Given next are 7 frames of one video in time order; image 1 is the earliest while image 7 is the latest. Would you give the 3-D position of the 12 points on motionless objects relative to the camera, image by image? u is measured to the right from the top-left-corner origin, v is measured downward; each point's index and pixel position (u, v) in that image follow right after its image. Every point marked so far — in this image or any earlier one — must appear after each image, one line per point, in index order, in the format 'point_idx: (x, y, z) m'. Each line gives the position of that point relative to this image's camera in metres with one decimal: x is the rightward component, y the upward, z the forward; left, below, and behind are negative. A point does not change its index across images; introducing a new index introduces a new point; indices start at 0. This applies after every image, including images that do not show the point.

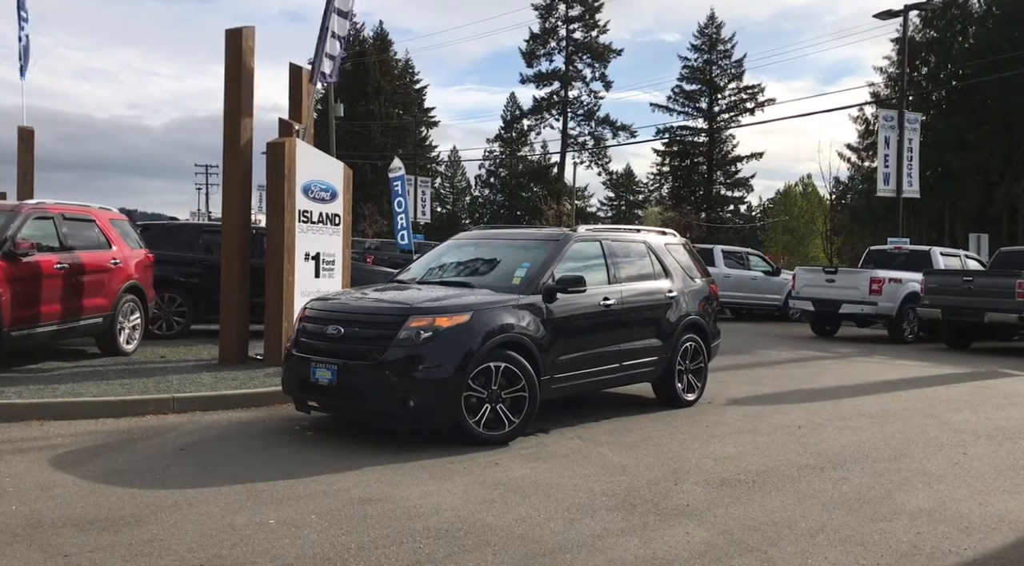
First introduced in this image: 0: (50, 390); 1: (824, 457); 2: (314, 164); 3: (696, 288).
0: (-4.3, -1.0, +7.8) m
1: (+2.5, -1.4, +6.7) m
2: (-2.5, +1.5, +10.7) m
3: (+2.1, -0.1, +9.5) m
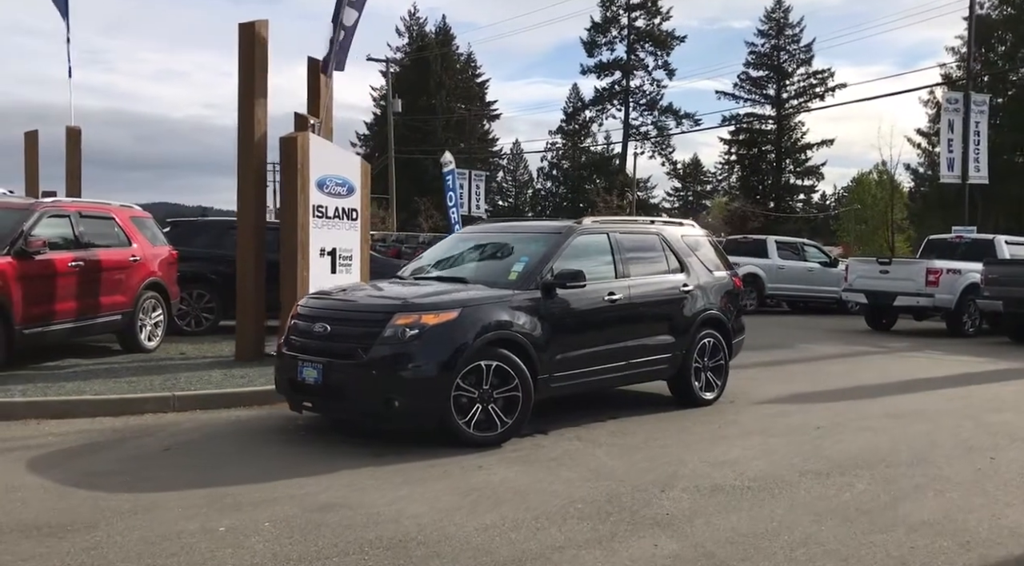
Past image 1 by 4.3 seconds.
0: (-4.3, -1.0, +7.8) m
1: (+2.4, -1.3, +6.3) m
2: (-2.3, +1.6, +10.6) m
3: (+2.2, 0.0, +9.1) m
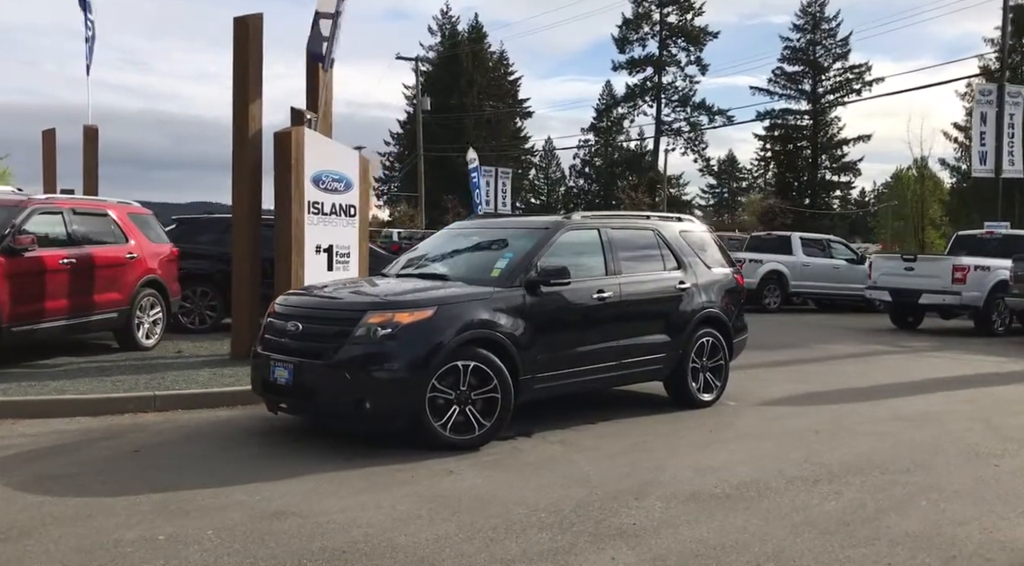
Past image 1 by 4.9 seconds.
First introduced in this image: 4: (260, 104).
0: (-4.4, -1.0, +7.8) m
1: (+2.2, -1.3, +6.0) m
2: (-2.3, +1.6, +10.5) m
3: (+2.1, 0.0, +8.8) m
4: (-3.1, +2.2, +10.3) m
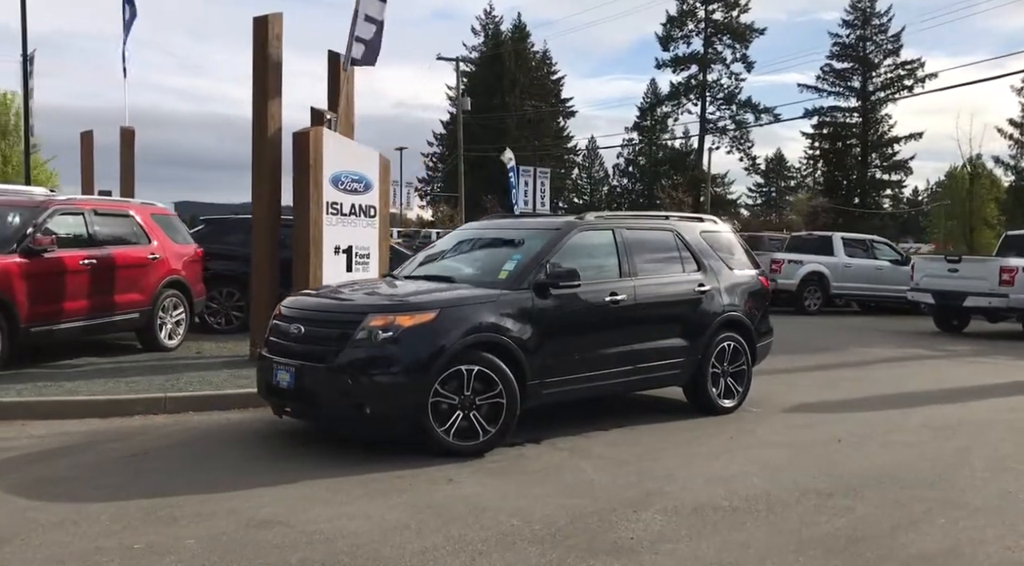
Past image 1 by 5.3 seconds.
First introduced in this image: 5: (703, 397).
0: (-4.3, -1.0, +7.8) m
1: (+2.3, -1.3, +5.7) m
2: (-2.1, +1.6, +10.4) m
3: (+2.3, 0.0, +8.6) m
4: (-2.8, +2.2, +10.3) m
5: (+1.8, -1.1, +8.1) m
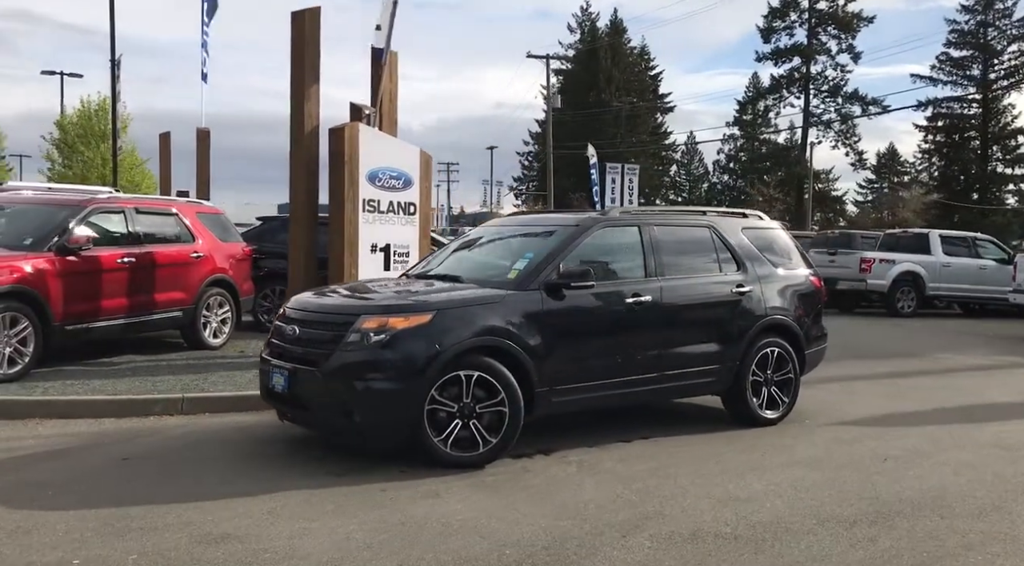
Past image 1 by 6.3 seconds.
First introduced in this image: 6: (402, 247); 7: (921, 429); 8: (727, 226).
0: (-4.1, -1.0, +7.9) m
1: (+2.2, -1.3, +5.1) m
2: (-1.6, +1.6, +10.2) m
3: (+2.5, 0.0, +7.9) m
4: (-2.4, +2.2, +10.2) m
5: (+2.1, -1.1, +7.5) m
6: (-1.4, +0.5, +10.7) m
7: (+3.7, -1.3, +7.6) m
8: (+2.0, +0.5, +7.8) m
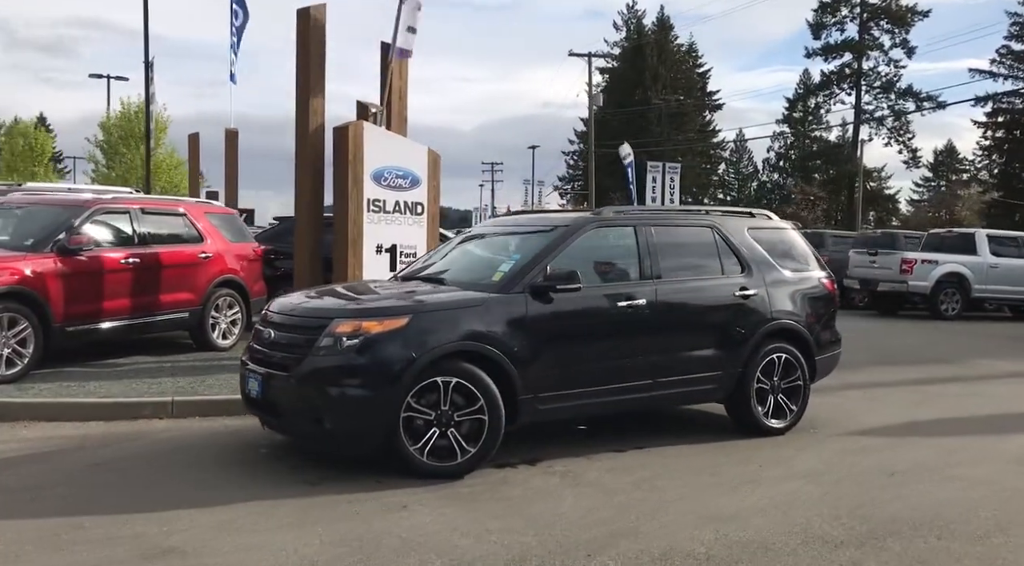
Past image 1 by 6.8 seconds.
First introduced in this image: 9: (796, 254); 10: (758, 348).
0: (-4.1, -1.0, +7.9) m
1: (+2.0, -1.4, +4.8) m
2: (-1.5, +1.6, +10.1) m
3: (+2.5, 0.0, +7.6) m
4: (-2.3, +2.2, +10.1) m
5: (+2.0, -1.1, +7.2) m
6: (-1.3, +0.4, +10.5) m
7: (+3.6, -1.3, +7.2) m
8: (+2.0, +0.5, +7.5) m
9: (+2.7, +0.3, +7.9) m
10: (+2.1, -0.5, +7.2) m
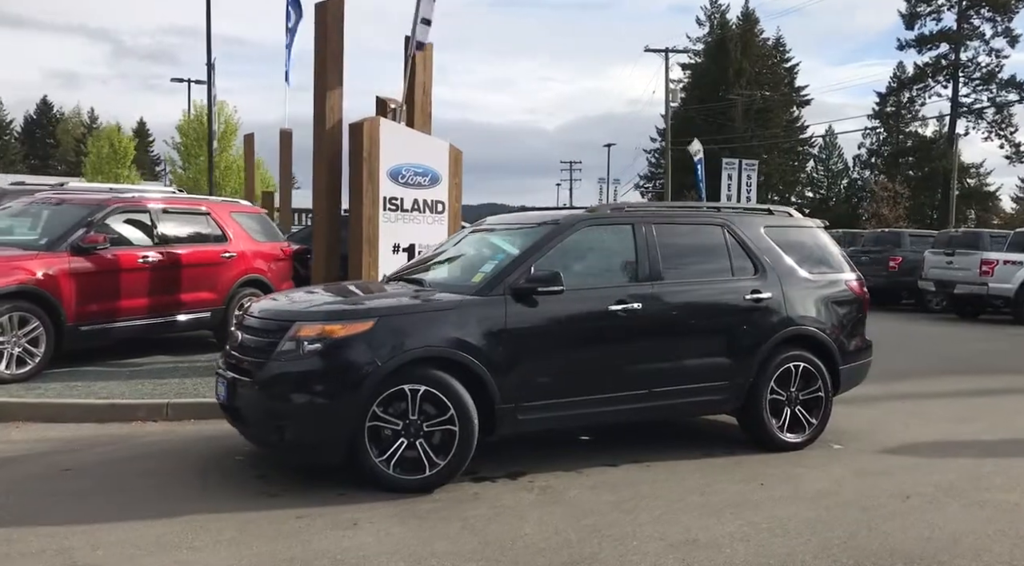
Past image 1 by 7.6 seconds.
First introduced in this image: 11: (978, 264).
0: (-4.0, -1.0, +7.9) m
1: (+1.8, -1.4, +4.2) m
2: (-1.3, +1.6, +9.9) m
3: (+2.5, 0.0, +7.0) m
4: (-2.0, +2.2, +9.9) m
5: (+2.0, -1.2, +6.7) m
6: (-1.0, +0.4, +10.3) m
7: (+3.6, -1.4, +6.5) m
8: (+2.0, +0.5, +7.0) m
9: (+2.7, +0.2, +7.3) m
10: (+2.1, -0.6, +6.7) m
11: (+10.4, +0.4, +19.1) m
